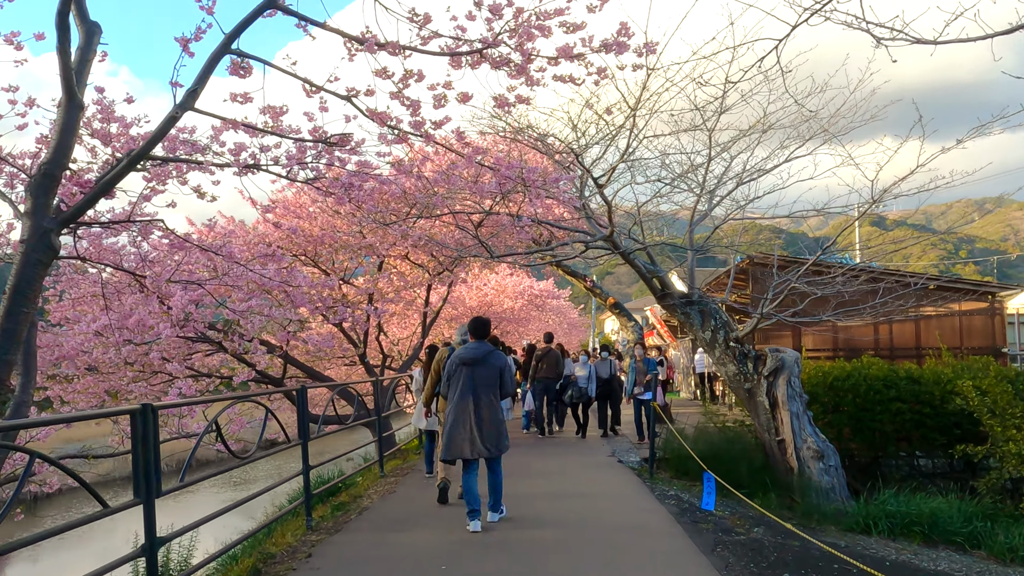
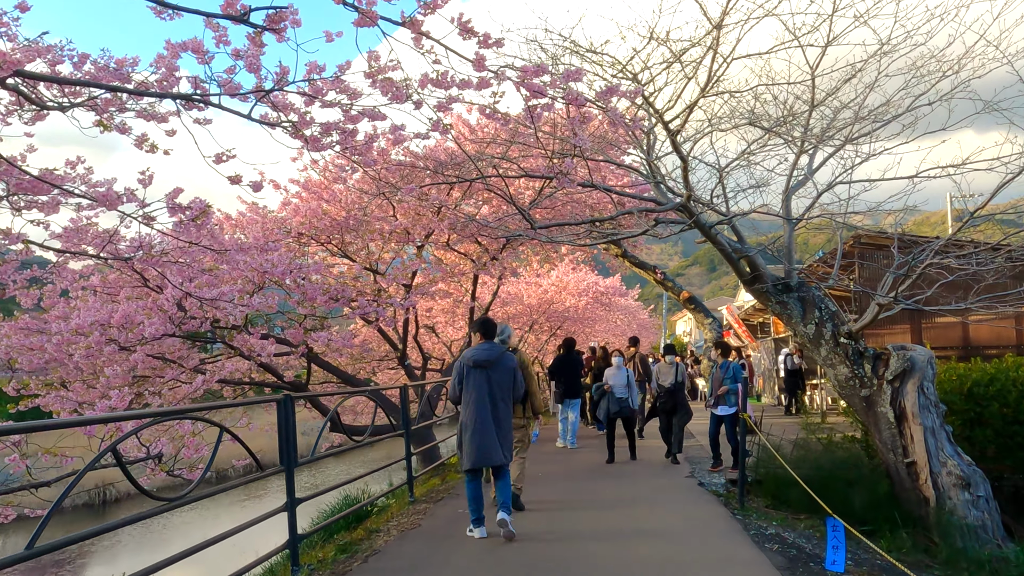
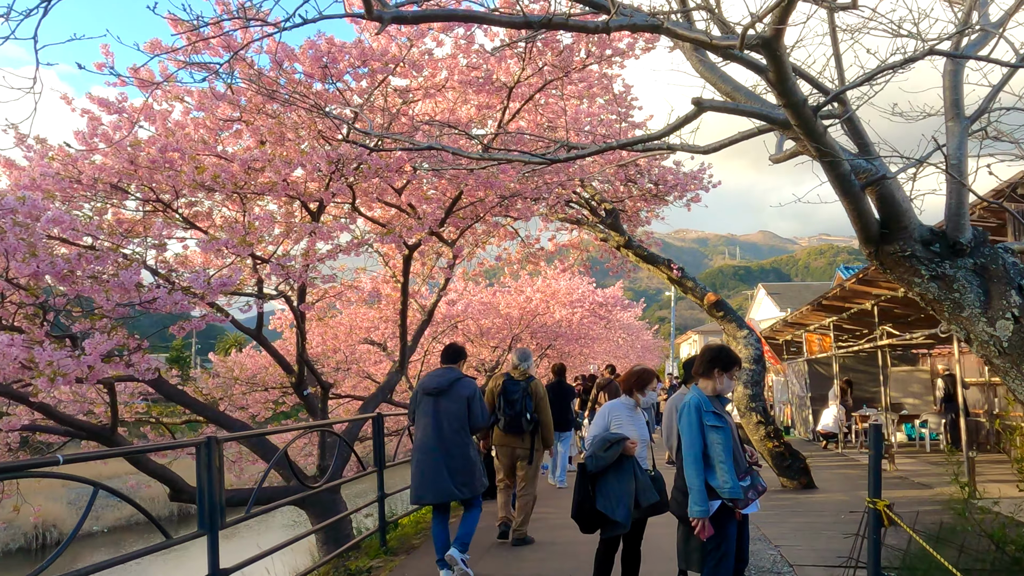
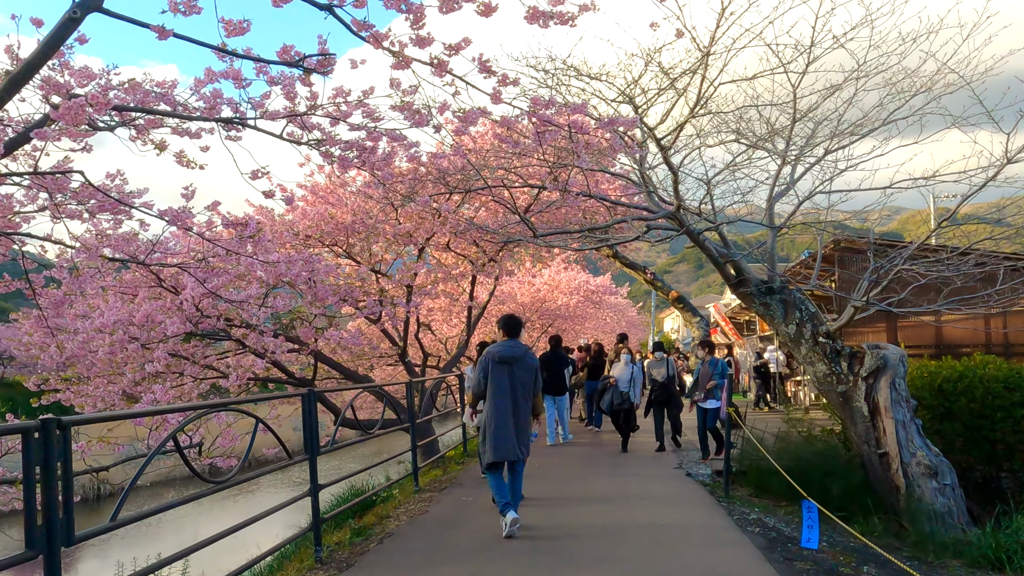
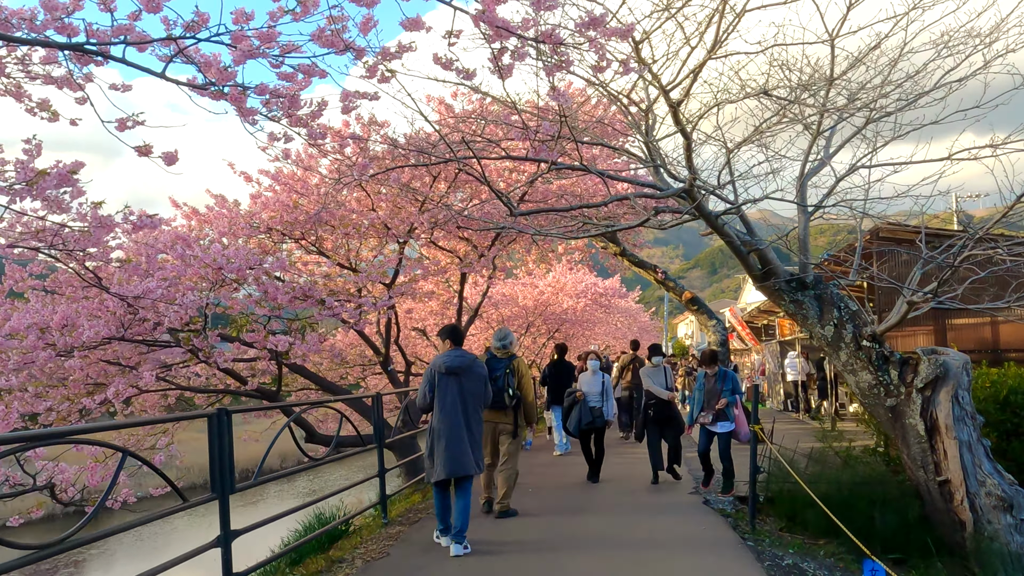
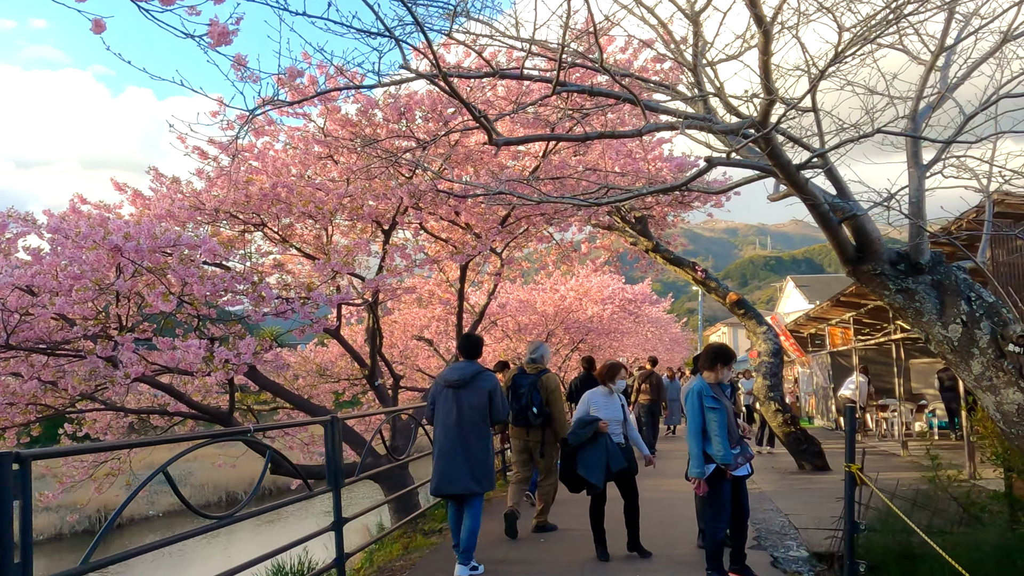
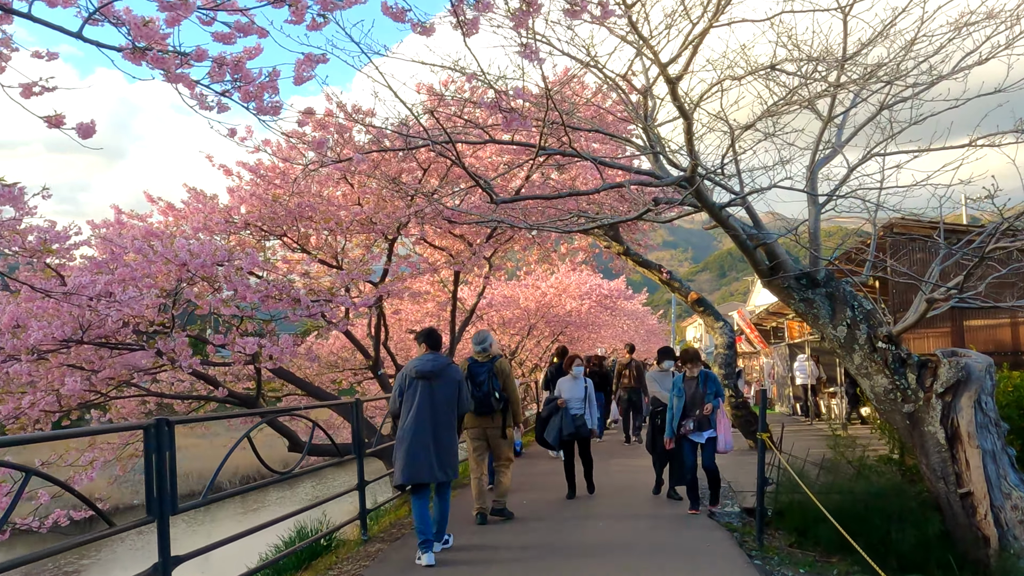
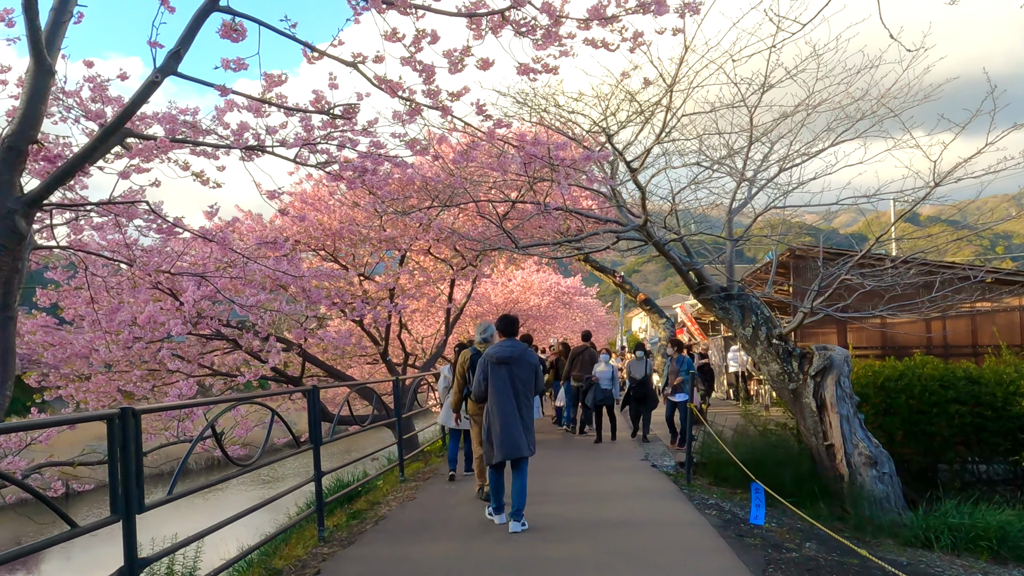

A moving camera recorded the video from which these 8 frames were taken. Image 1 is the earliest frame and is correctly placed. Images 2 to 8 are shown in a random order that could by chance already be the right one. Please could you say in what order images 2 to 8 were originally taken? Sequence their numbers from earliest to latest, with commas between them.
8, 4, 2, 5, 7, 6, 3
